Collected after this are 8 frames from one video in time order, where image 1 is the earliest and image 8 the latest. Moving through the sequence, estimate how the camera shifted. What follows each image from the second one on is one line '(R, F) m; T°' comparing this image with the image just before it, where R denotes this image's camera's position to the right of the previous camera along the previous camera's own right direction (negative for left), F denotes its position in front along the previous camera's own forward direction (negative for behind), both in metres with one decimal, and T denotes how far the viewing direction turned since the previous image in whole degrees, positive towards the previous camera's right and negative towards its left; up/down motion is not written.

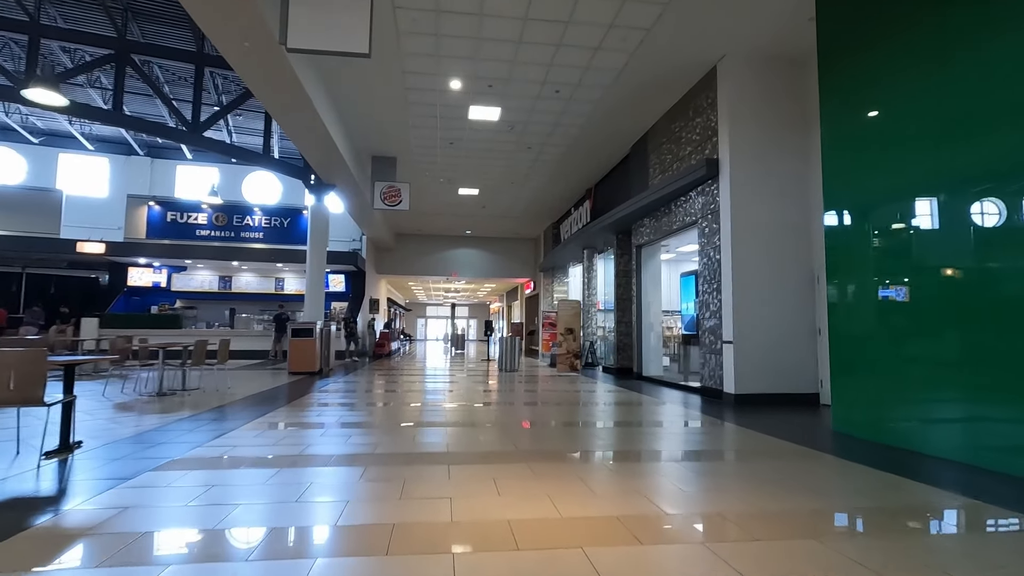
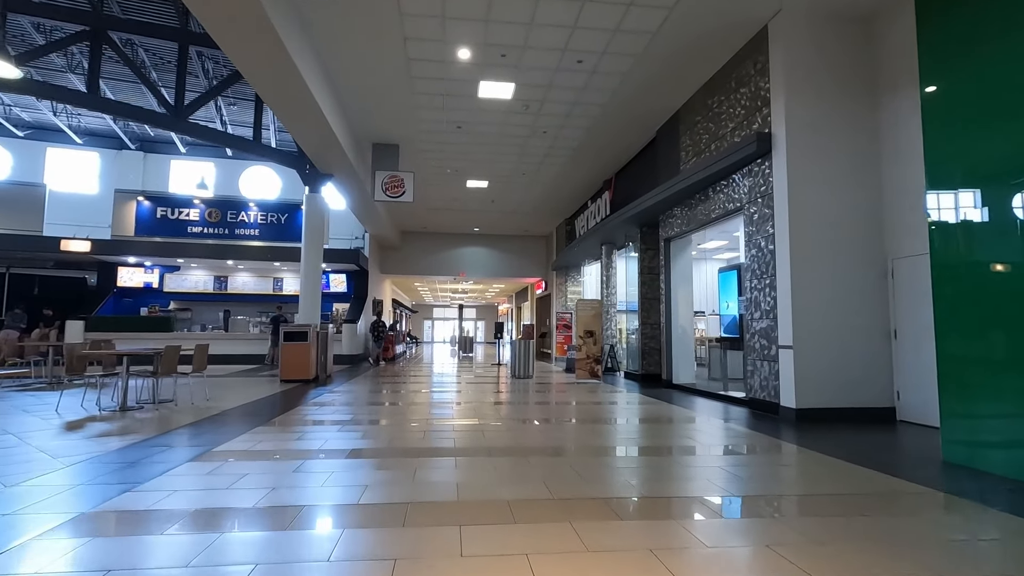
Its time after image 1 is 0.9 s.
(-0.1, +0.9) m; -1°
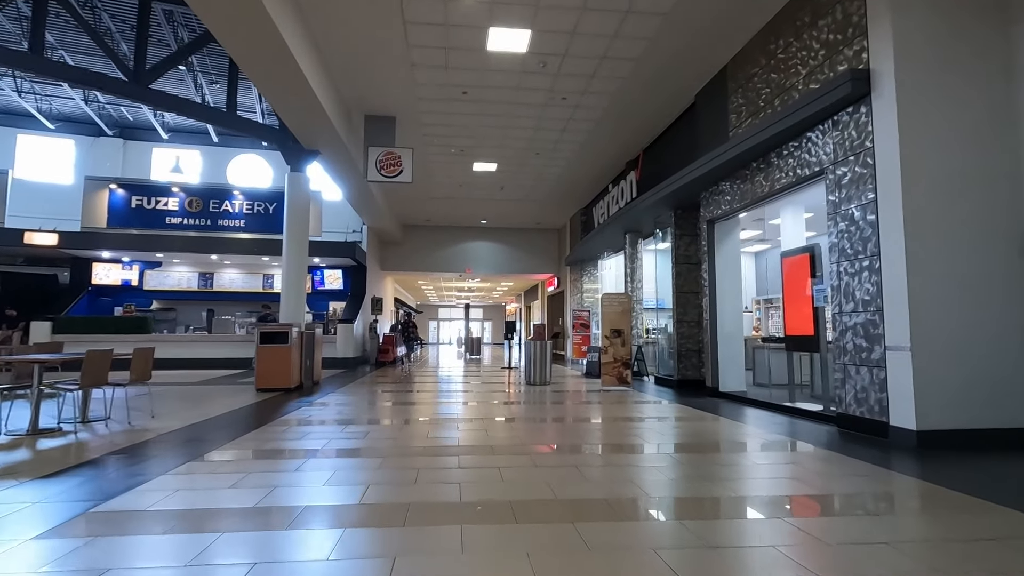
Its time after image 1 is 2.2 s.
(-0.1, +1.3) m; -1°
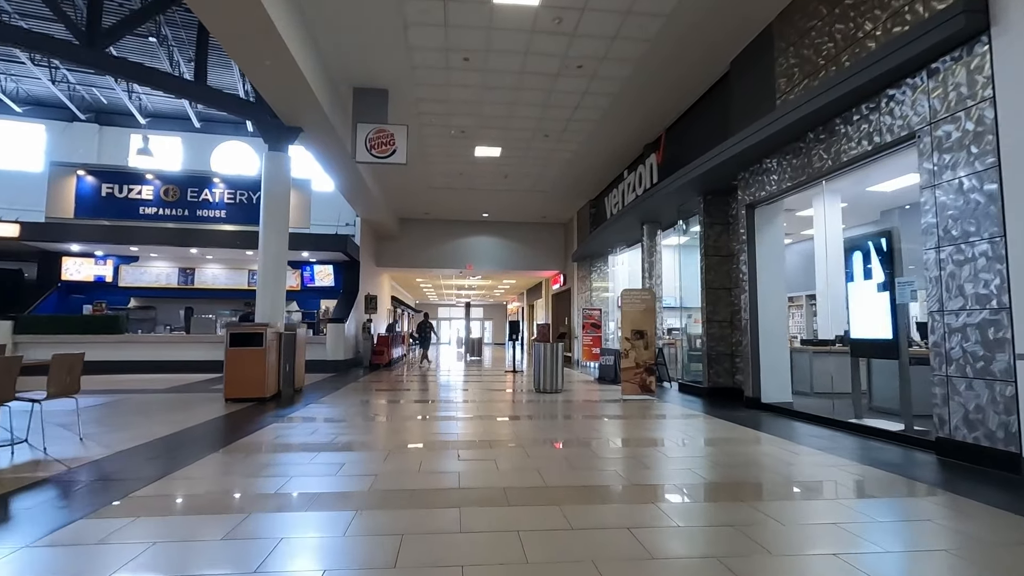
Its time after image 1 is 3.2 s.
(-0.1, +1.0) m; 0°
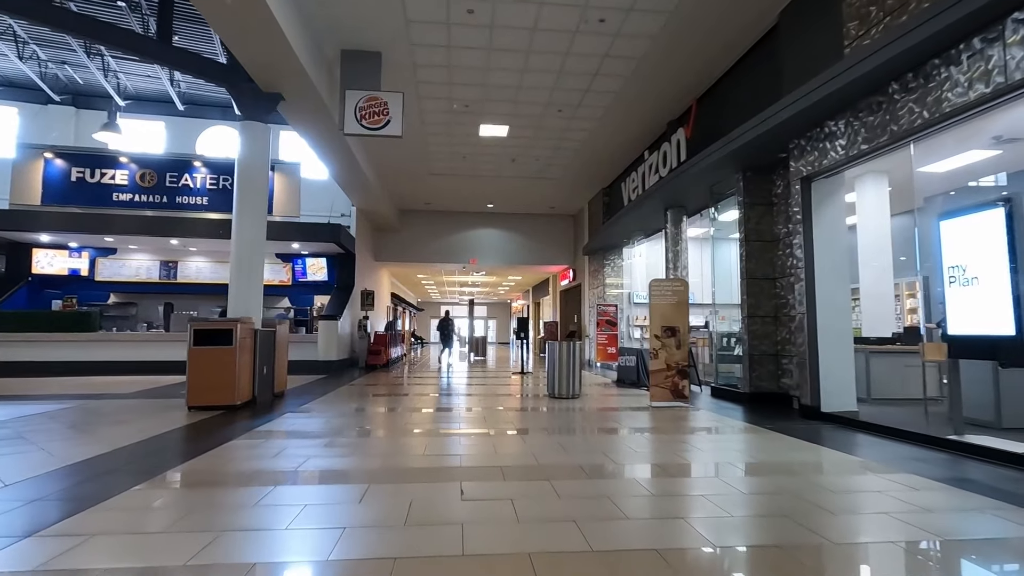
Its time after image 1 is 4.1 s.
(-0.1, +0.9) m; 0°
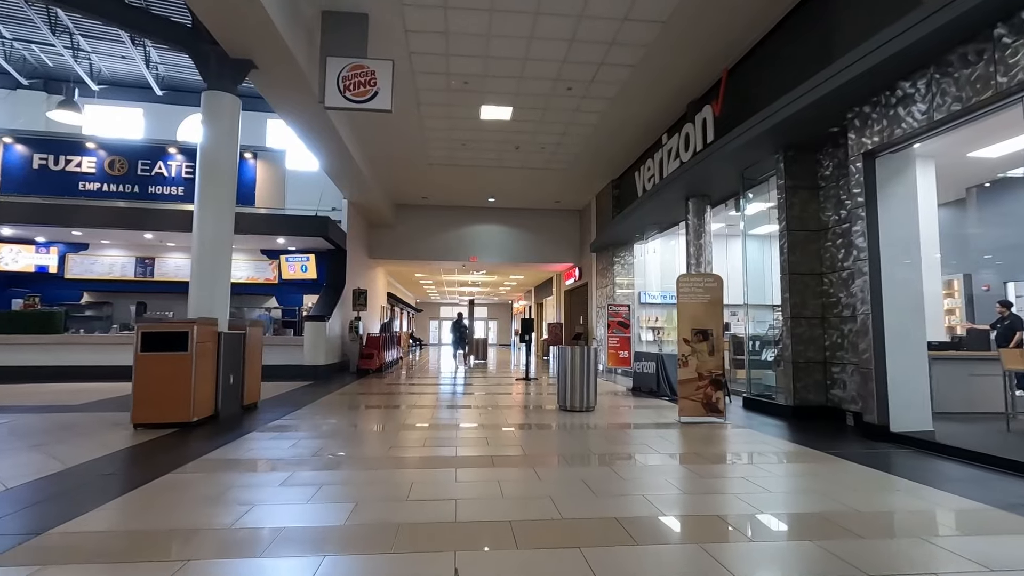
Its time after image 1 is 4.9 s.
(-0.1, +0.9) m; 0°
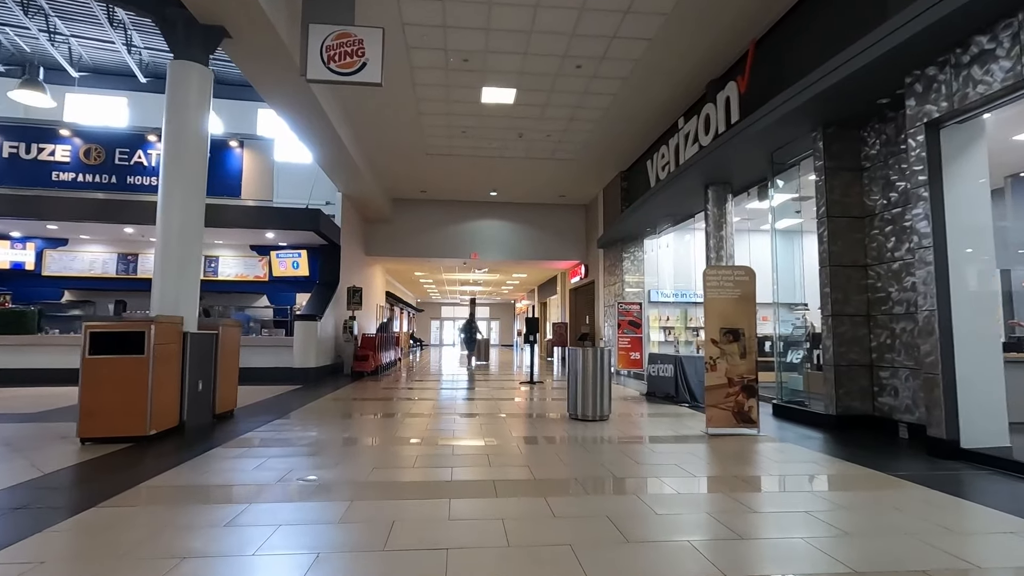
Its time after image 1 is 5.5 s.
(0.0, +0.6) m; 0°
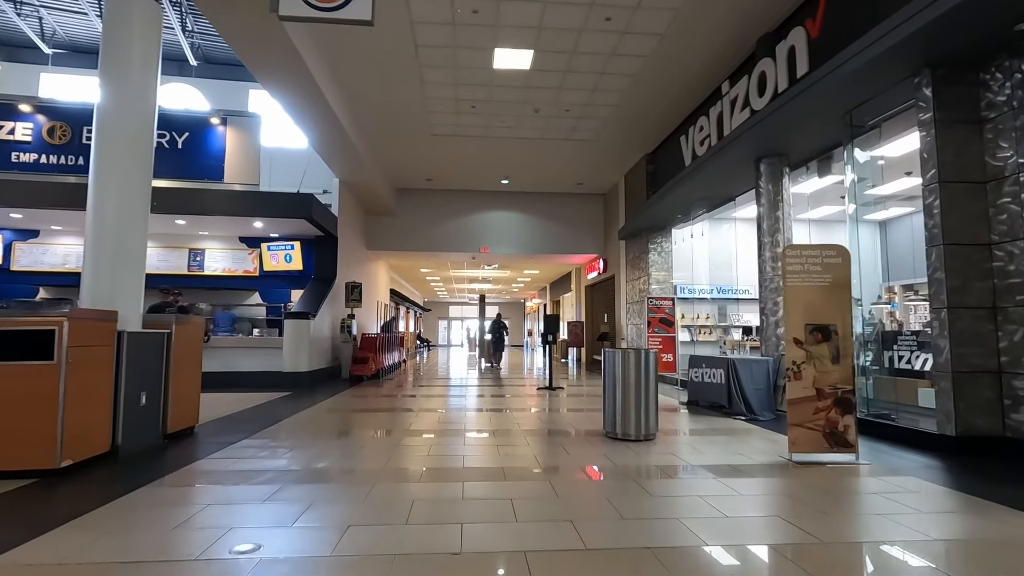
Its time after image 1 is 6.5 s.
(-0.1, +1.0) m; -1°
